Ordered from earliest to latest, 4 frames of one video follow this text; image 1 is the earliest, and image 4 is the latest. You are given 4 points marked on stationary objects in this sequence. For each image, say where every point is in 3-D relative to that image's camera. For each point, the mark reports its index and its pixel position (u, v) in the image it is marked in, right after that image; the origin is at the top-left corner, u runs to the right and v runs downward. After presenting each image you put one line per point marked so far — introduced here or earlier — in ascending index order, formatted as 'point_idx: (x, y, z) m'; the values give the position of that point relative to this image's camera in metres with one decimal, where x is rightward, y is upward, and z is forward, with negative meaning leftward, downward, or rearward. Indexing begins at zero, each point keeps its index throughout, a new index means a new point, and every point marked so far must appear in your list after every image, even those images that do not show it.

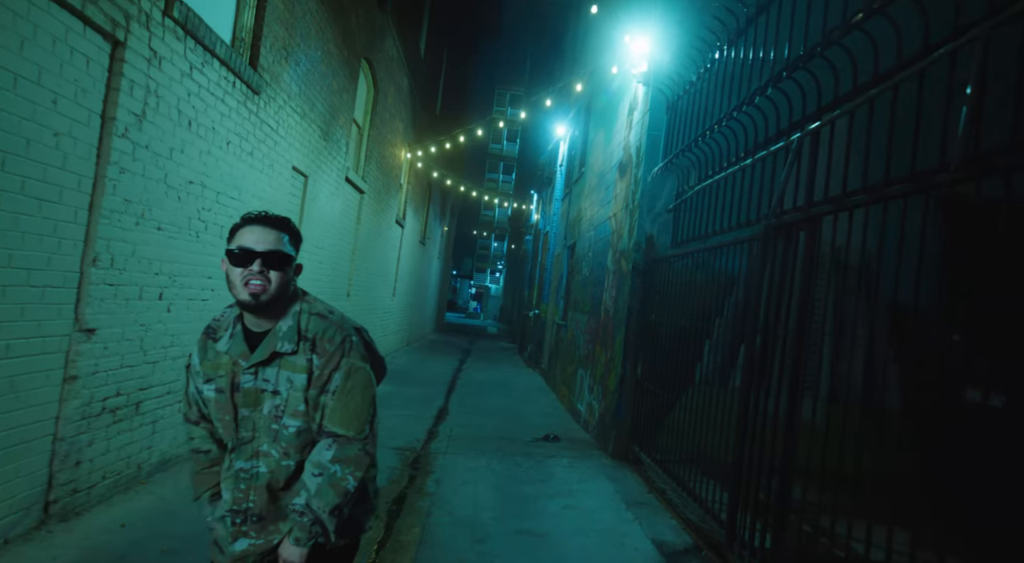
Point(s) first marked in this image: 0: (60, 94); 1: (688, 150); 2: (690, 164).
0: (-2.3, +1.0, +3.2) m
1: (+1.7, +1.3, +6.2) m
2: (+1.8, +1.2, +6.2) m
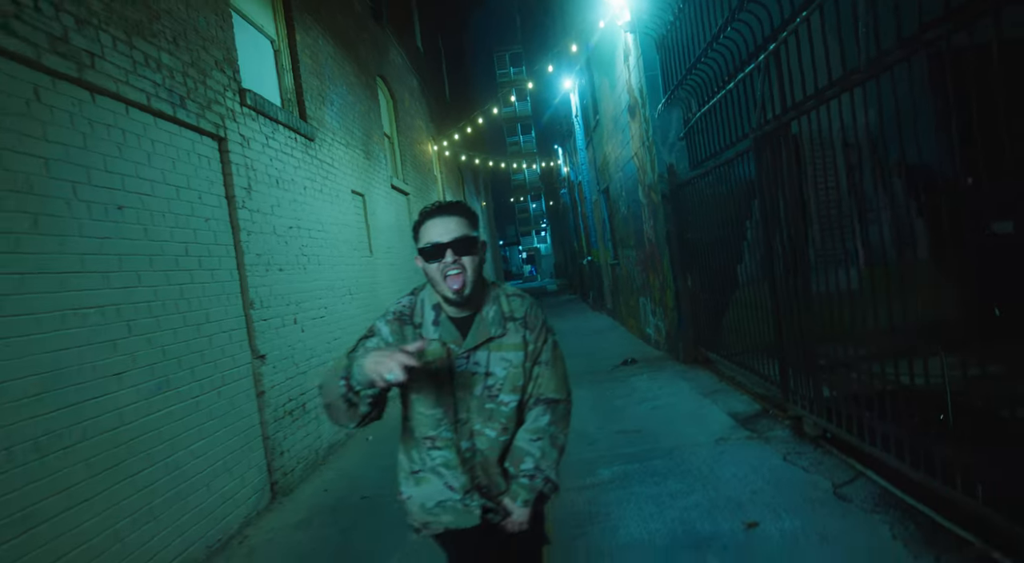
0: (-2.2, +0.6, +4.3) m
1: (+1.9, +2.2, +6.9) m
2: (+2.0, +2.1, +7.0) m
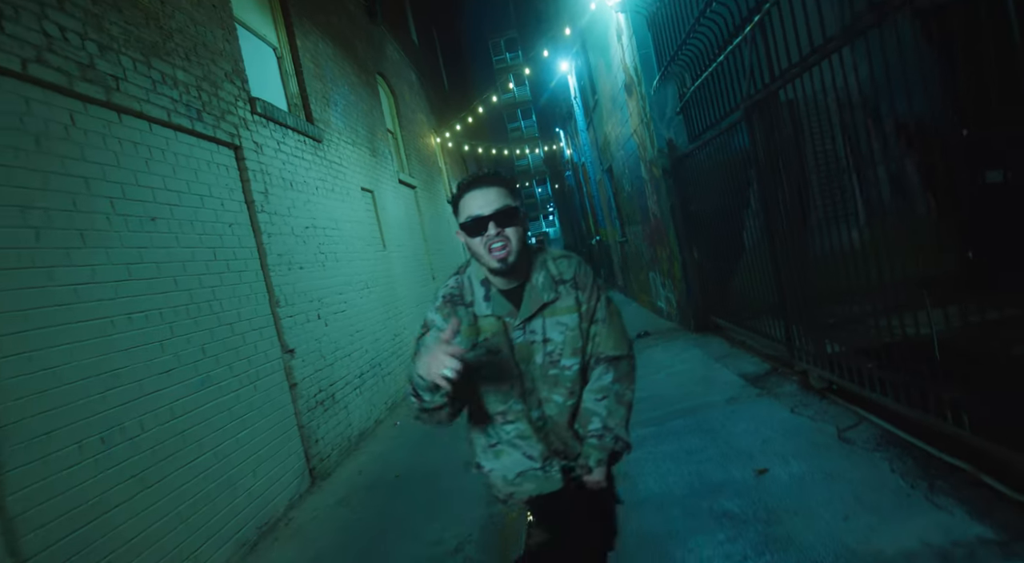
0: (-2.1, +0.6, +4.6) m
1: (+1.8, +2.5, +7.0) m
2: (+1.9, +2.4, +7.1) m
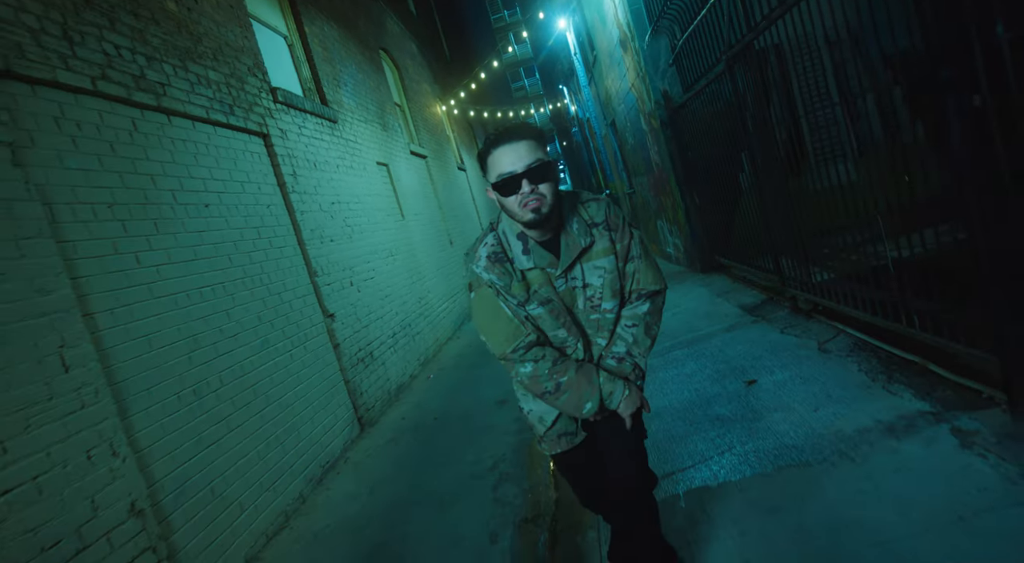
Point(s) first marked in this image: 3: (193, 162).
0: (-2.1, +0.8, +5.1) m
1: (+1.8, +3.1, +7.3) m
2: (+1.9, +3.1, +7.4) m
3: (-2.2, +0.8, +4.3) m
